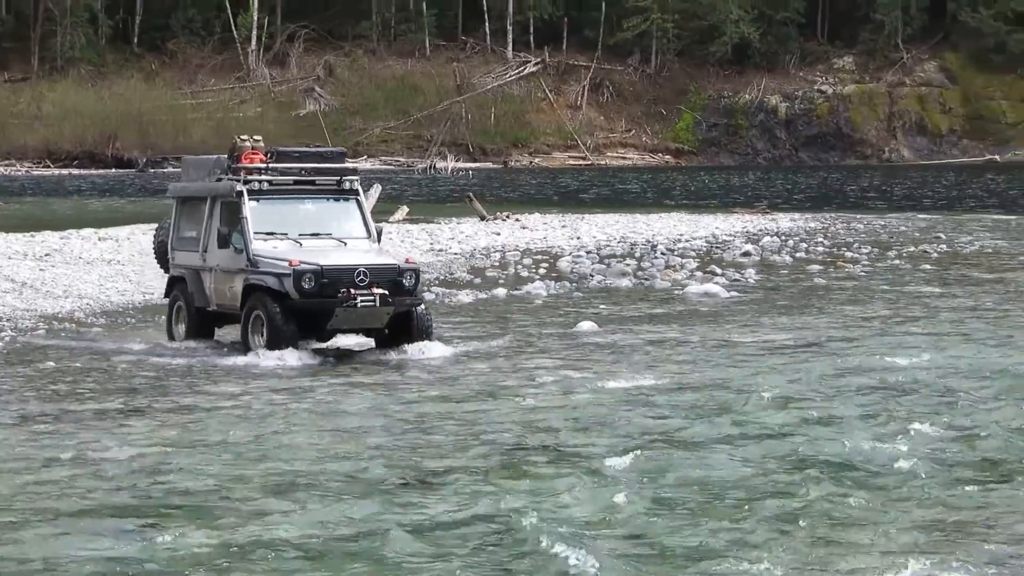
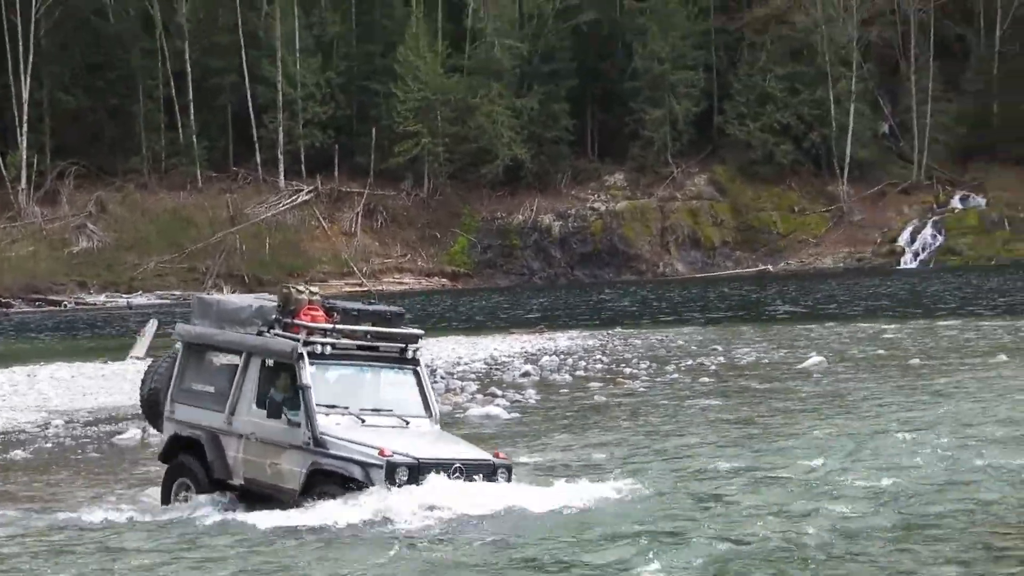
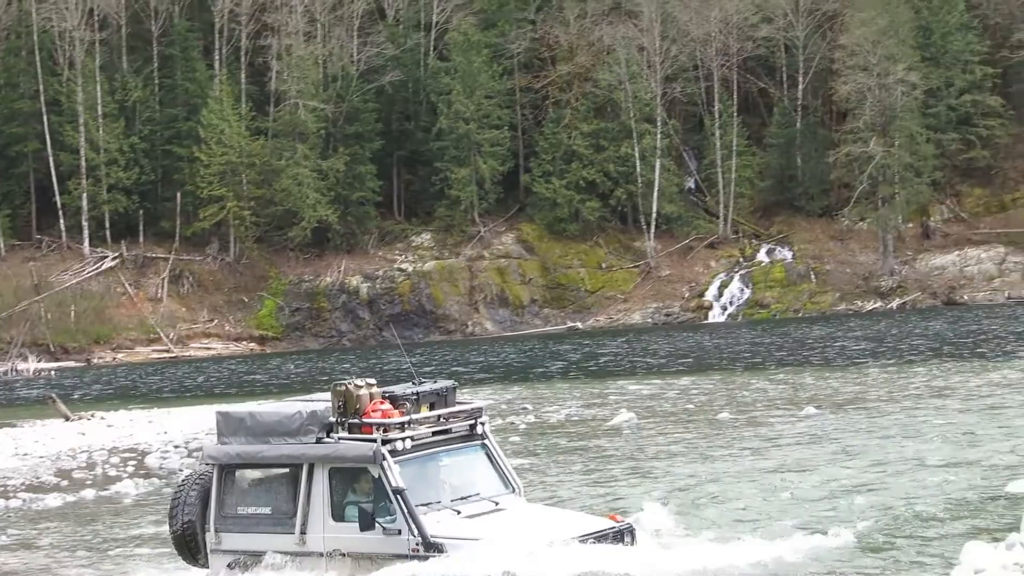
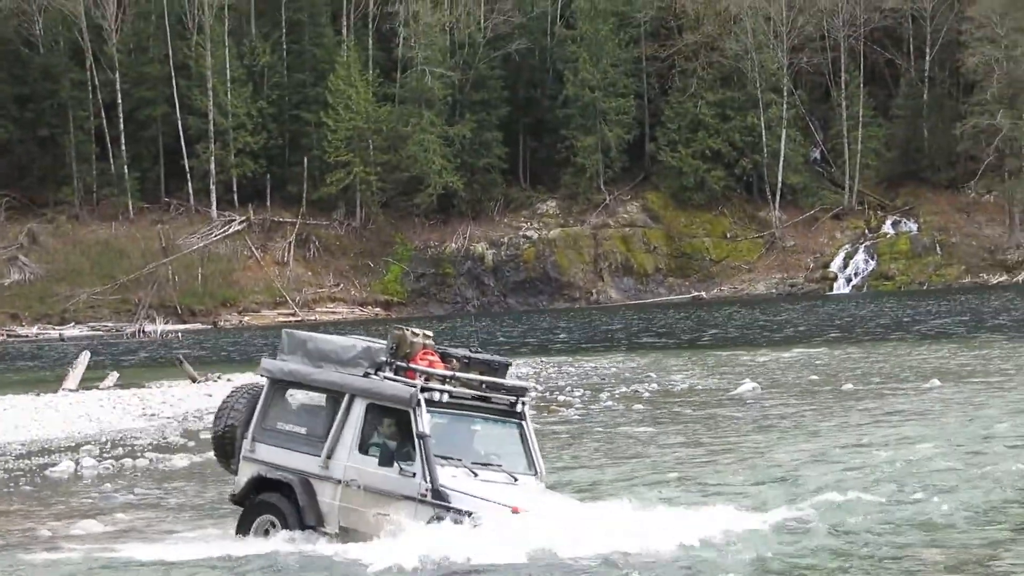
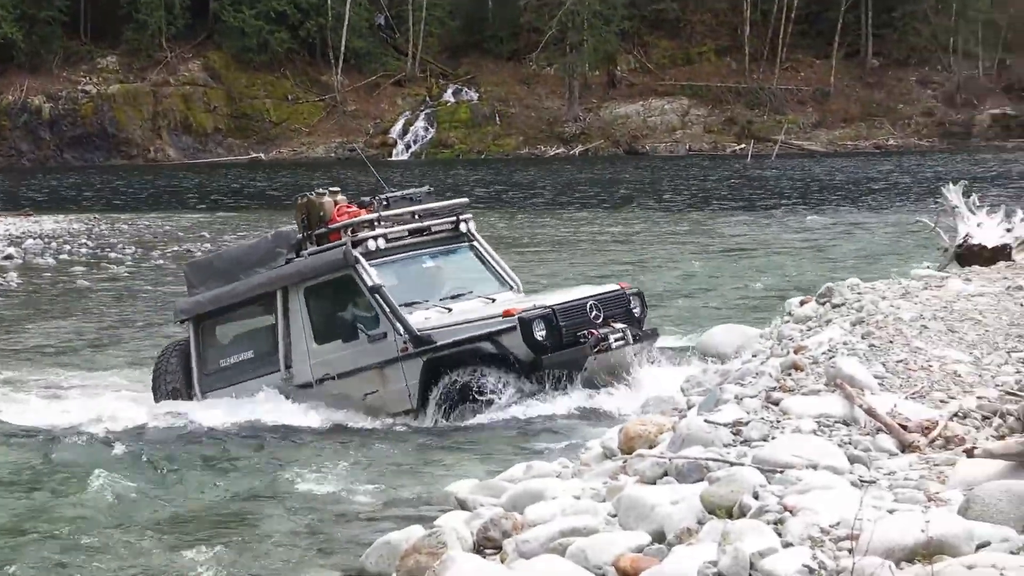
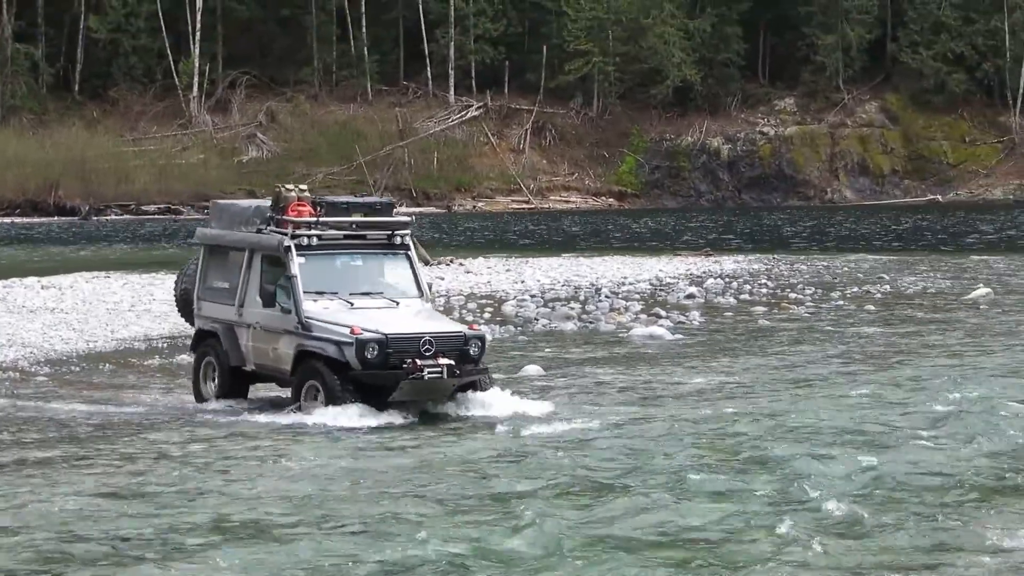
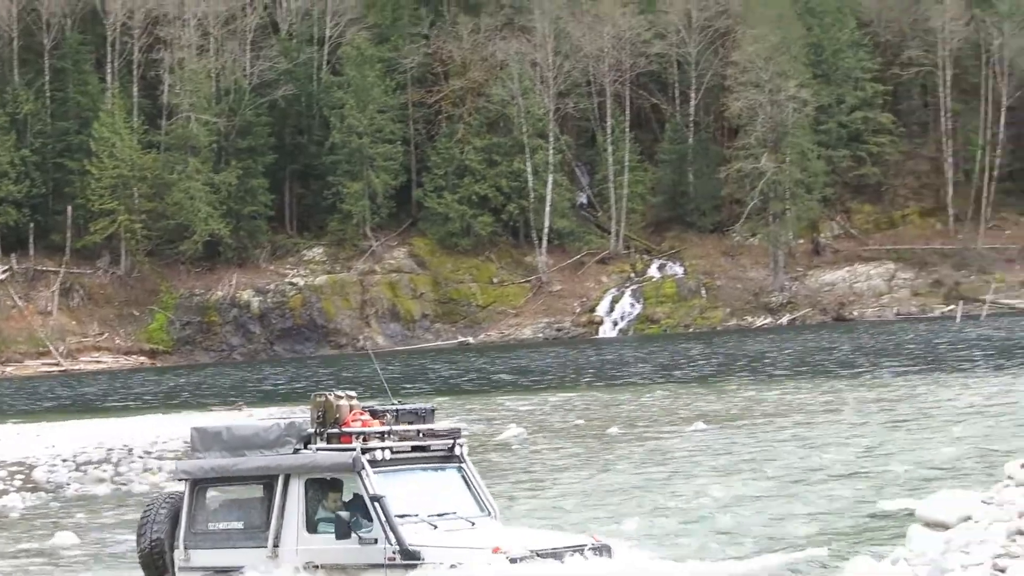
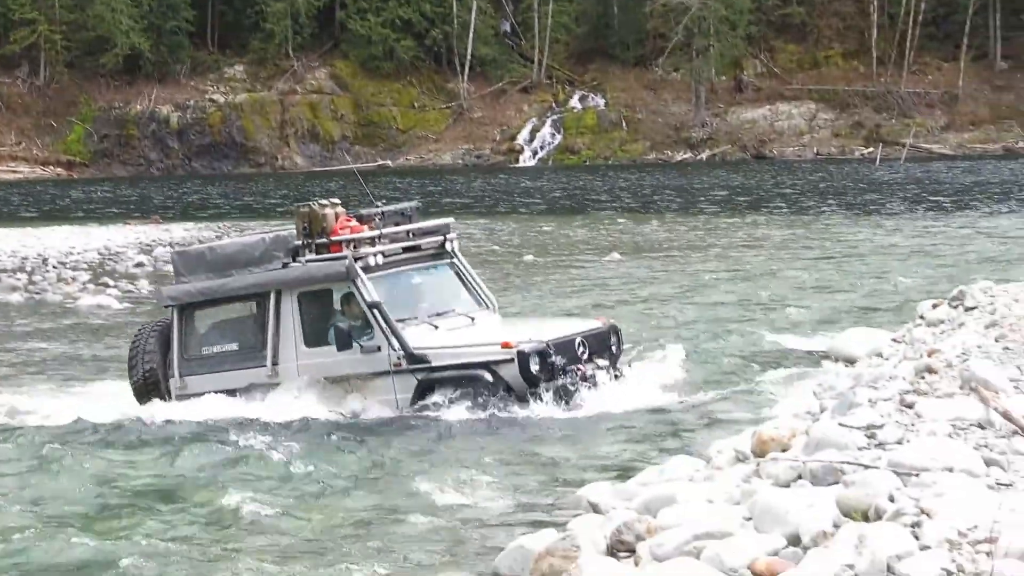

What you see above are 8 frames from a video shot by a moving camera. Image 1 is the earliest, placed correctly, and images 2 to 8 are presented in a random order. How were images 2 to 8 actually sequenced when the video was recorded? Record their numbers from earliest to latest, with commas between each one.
6, 2, 4, 3, 7, 8, 5
